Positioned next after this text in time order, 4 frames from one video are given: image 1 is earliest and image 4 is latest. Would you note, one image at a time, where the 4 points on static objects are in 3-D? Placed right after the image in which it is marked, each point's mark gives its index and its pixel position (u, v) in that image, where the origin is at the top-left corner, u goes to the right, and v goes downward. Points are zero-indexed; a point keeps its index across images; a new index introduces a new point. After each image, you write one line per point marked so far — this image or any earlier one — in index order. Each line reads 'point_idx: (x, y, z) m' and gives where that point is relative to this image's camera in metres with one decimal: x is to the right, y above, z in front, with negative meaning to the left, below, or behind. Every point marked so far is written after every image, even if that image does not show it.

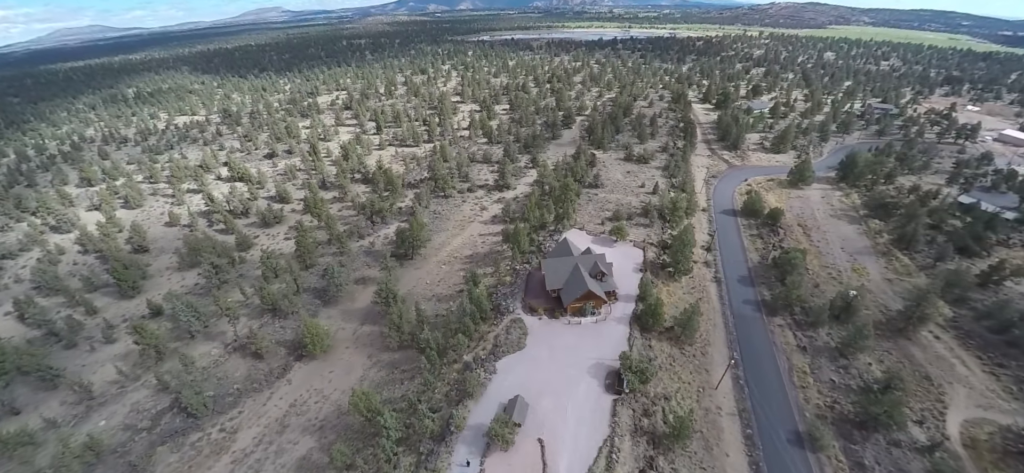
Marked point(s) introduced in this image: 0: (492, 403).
0: (-0.9, -7.8, +20.0) m
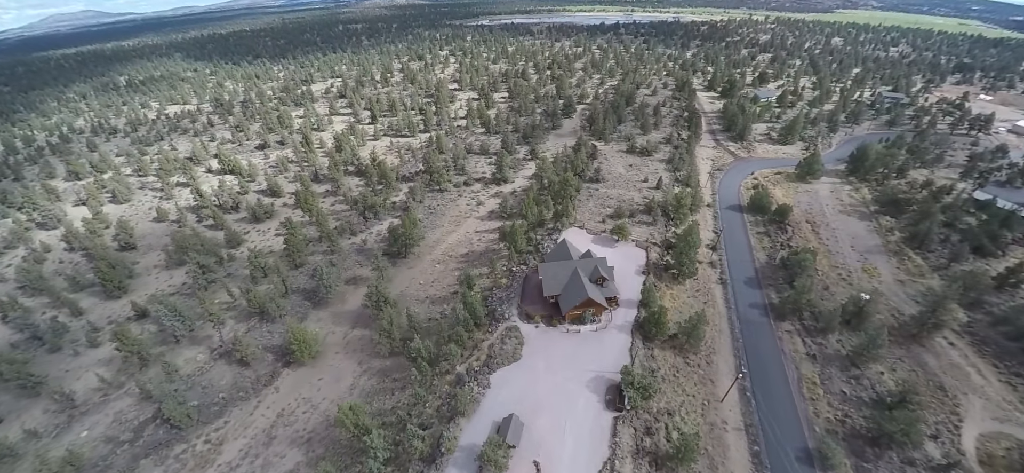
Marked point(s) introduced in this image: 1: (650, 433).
0: (-1.2, -8.2, +18.9) m
1: (+6.1, -8.7, +19.0) m
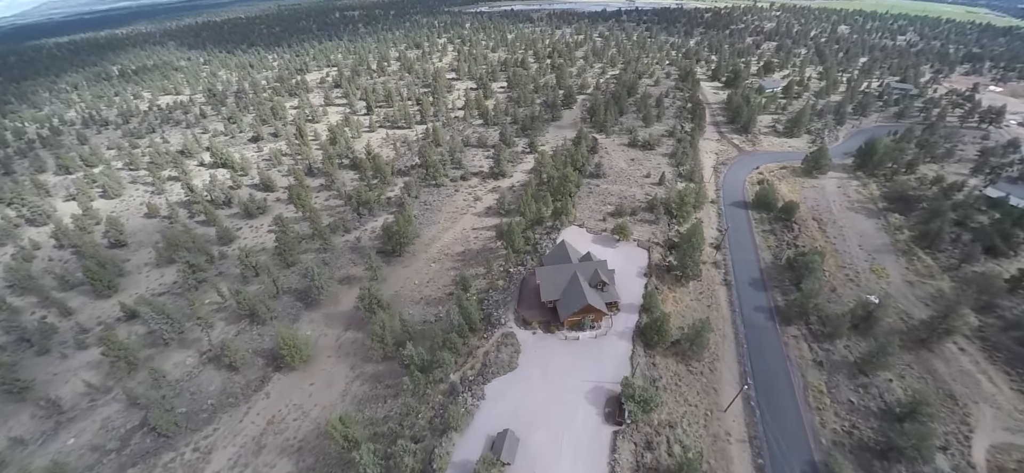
0: (-1.4, -8.4, +18.1) m
1: (+5.9, -9.0, +18.3) m
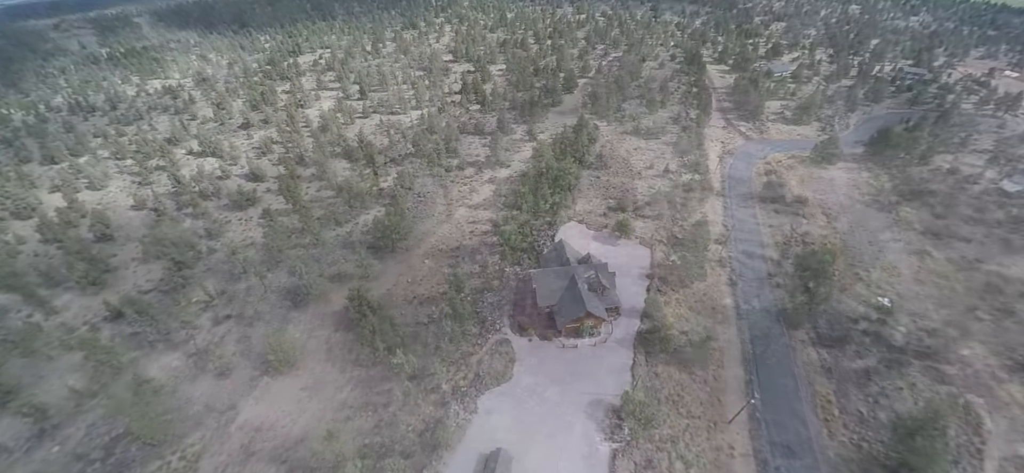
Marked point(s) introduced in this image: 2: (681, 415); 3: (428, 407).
0: (-1.6, -8.7, +17.3) m
1: (+5.7, -9.3, +17.4) m
2: (+7.9, -8.3, +19.9) m
3: (-3.9, -7.9, +19.8) m
